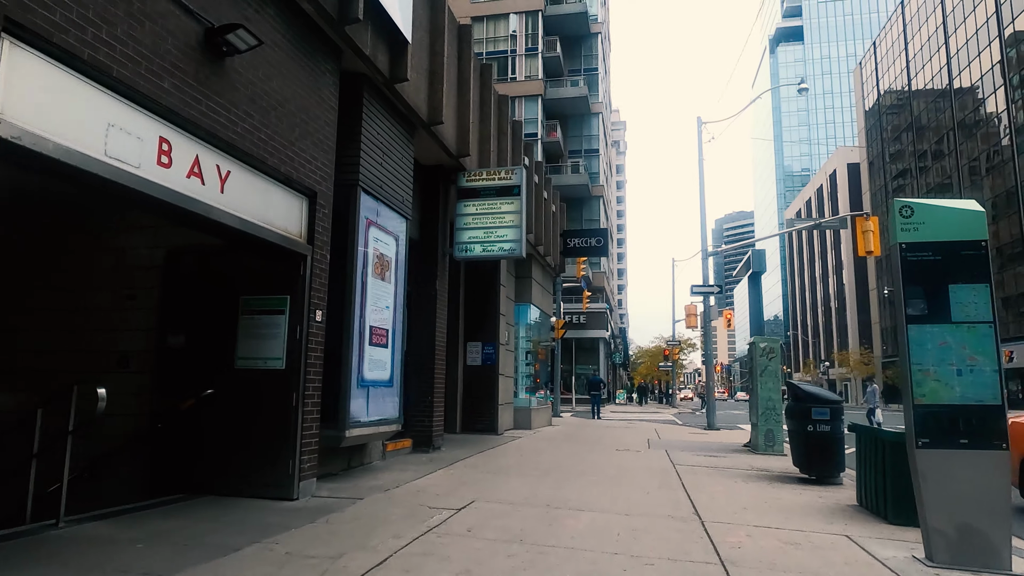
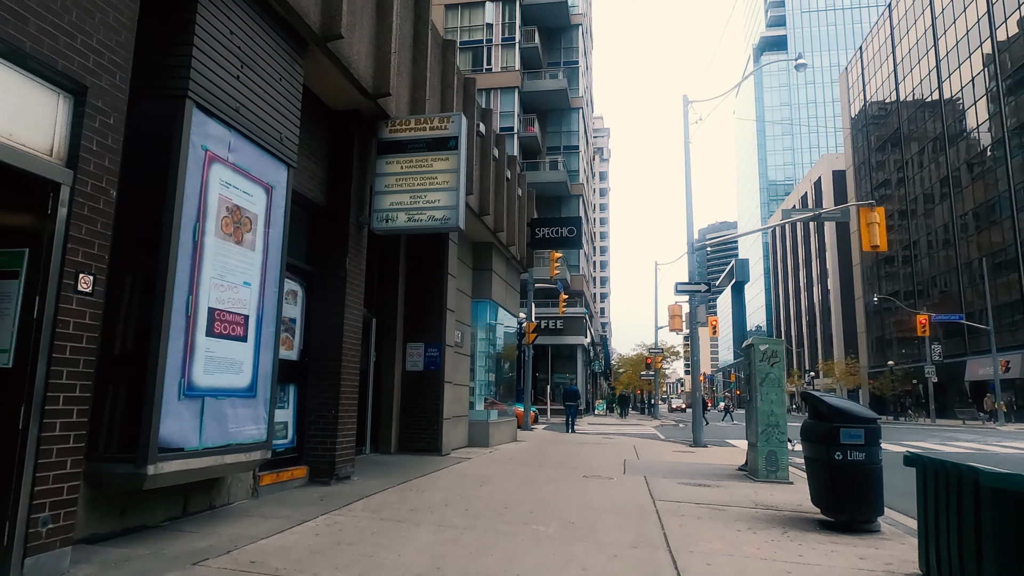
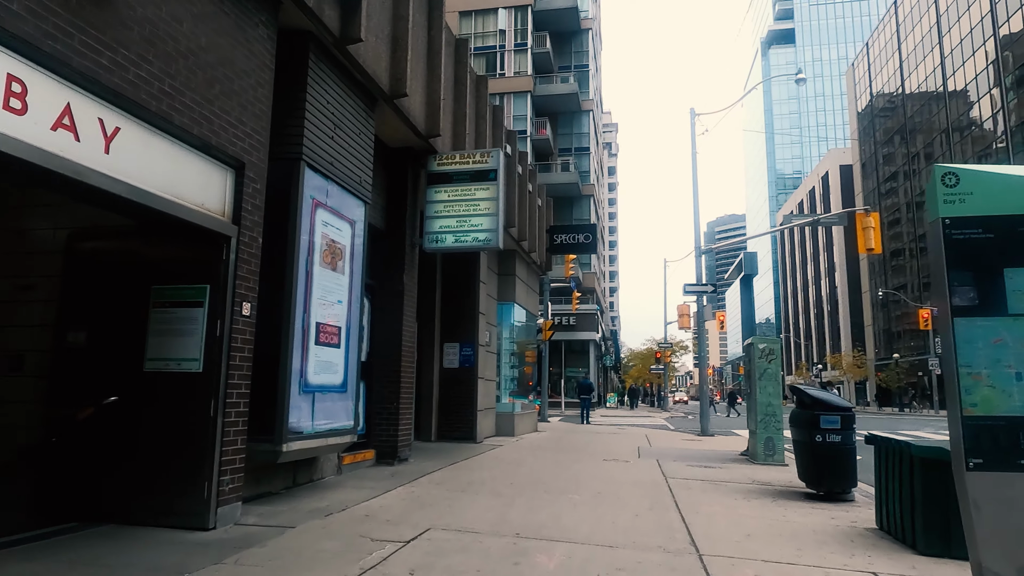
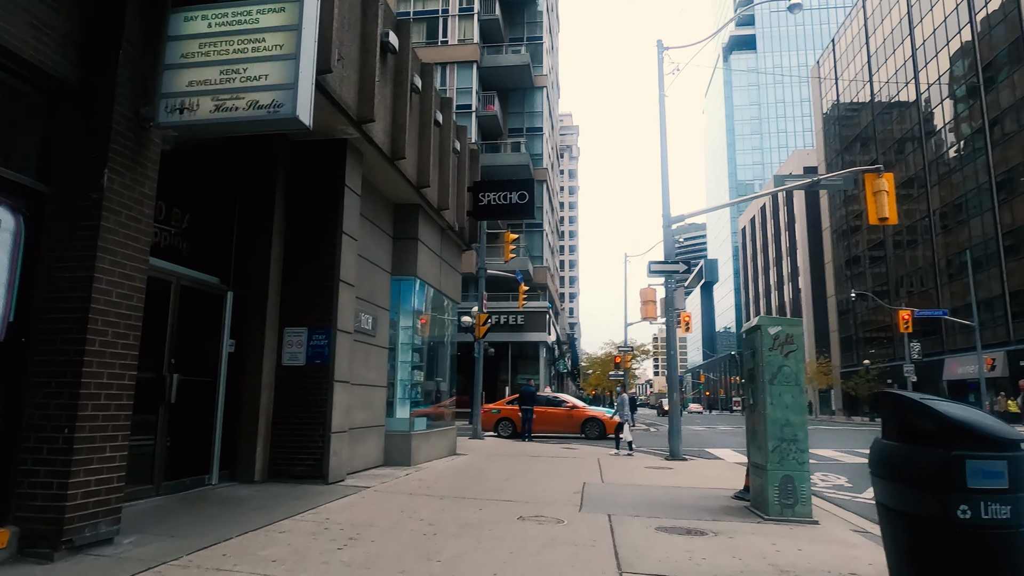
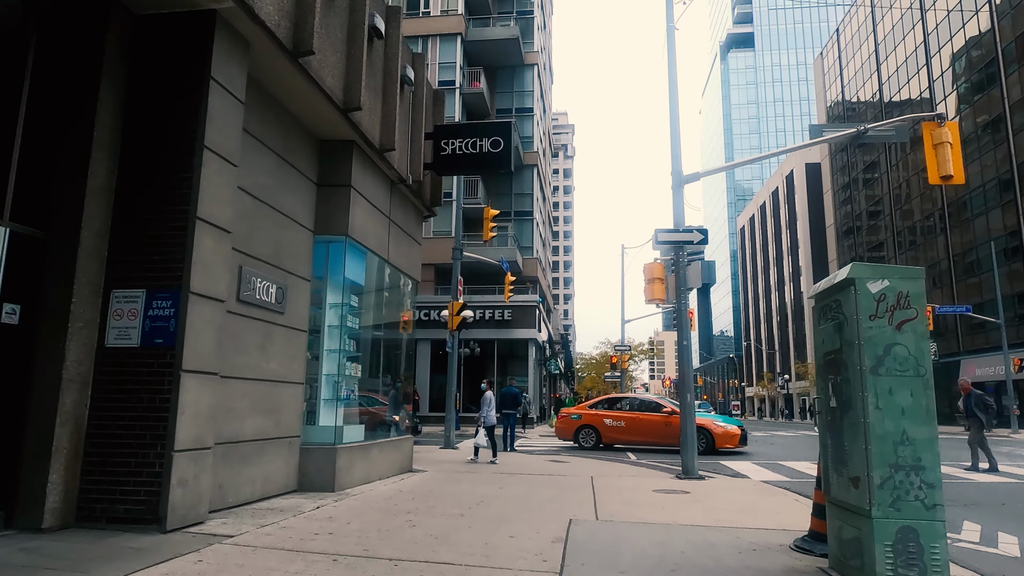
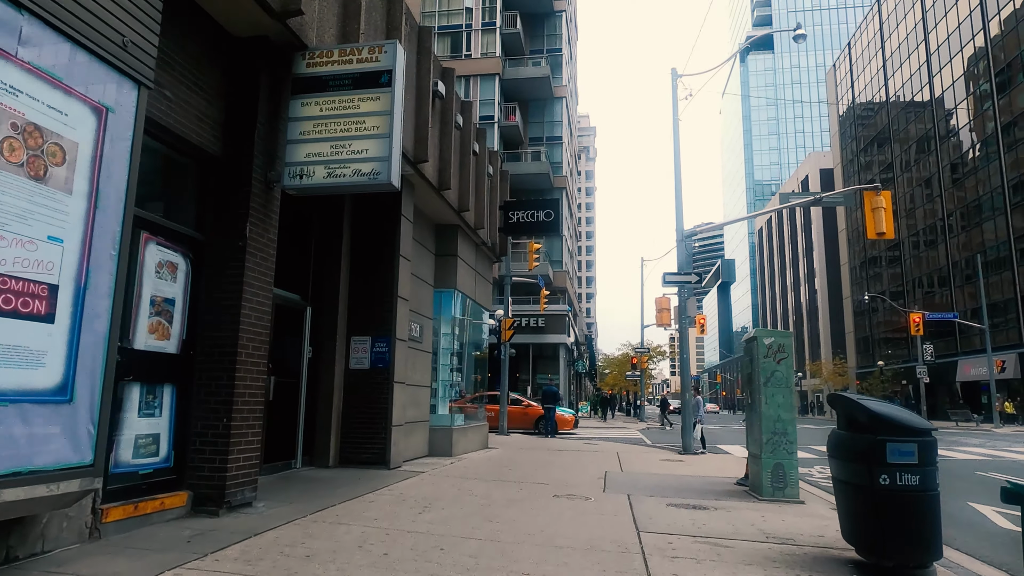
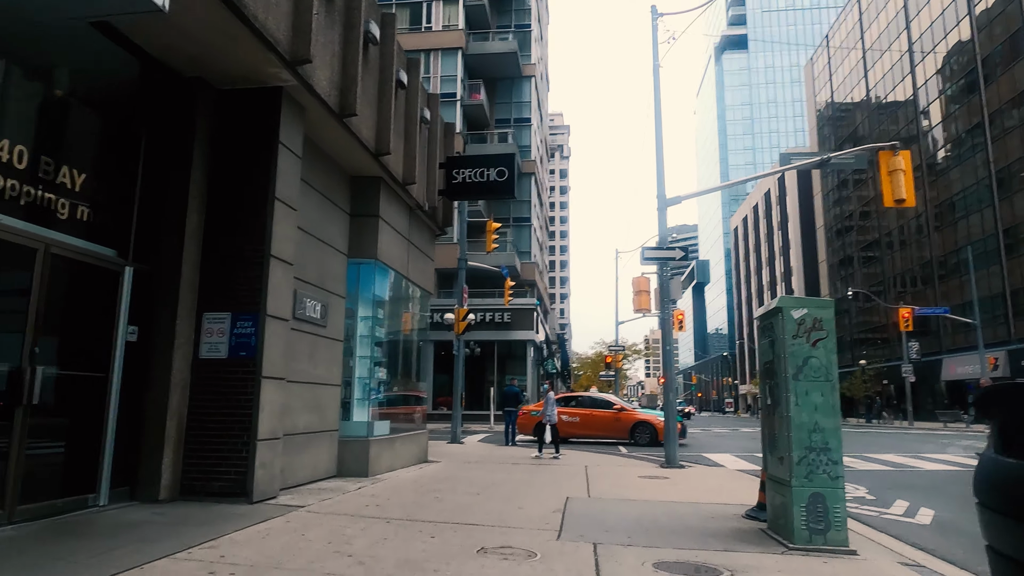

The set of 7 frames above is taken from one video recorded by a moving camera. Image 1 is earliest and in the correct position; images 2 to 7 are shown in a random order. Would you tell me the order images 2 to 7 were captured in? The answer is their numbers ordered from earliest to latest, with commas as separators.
3, 2, 6, 4, 7, 5
